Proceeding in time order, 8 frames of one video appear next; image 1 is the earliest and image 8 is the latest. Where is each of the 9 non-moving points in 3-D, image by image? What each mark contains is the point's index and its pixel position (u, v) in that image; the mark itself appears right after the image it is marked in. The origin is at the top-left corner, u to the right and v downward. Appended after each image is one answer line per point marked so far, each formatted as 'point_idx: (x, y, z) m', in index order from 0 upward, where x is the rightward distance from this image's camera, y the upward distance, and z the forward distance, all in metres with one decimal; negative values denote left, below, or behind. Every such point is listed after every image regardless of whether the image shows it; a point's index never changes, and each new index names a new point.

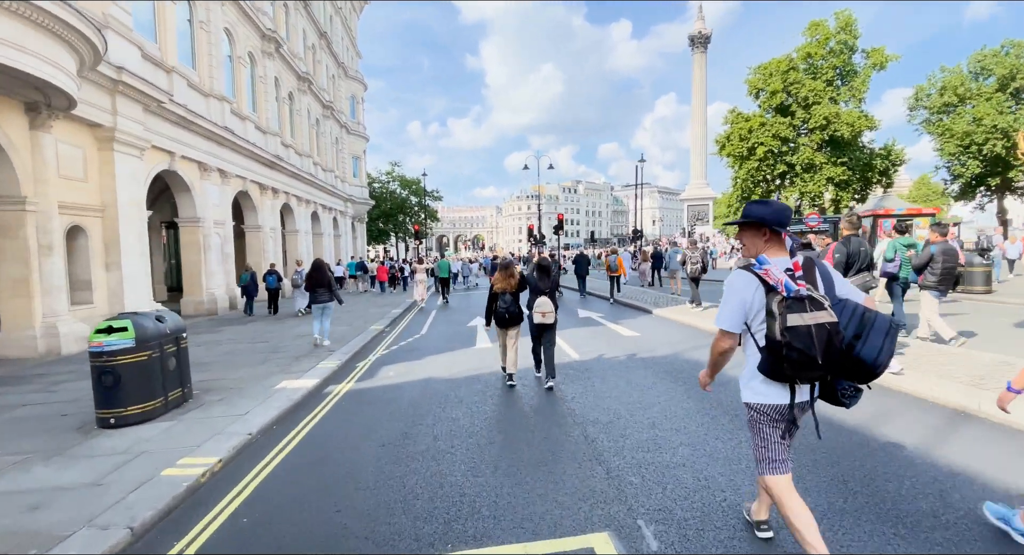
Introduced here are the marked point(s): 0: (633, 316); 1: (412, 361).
0: (+3.0, -1.0, +12.1) m
1: (-1.7, -1.4, +8.1) m
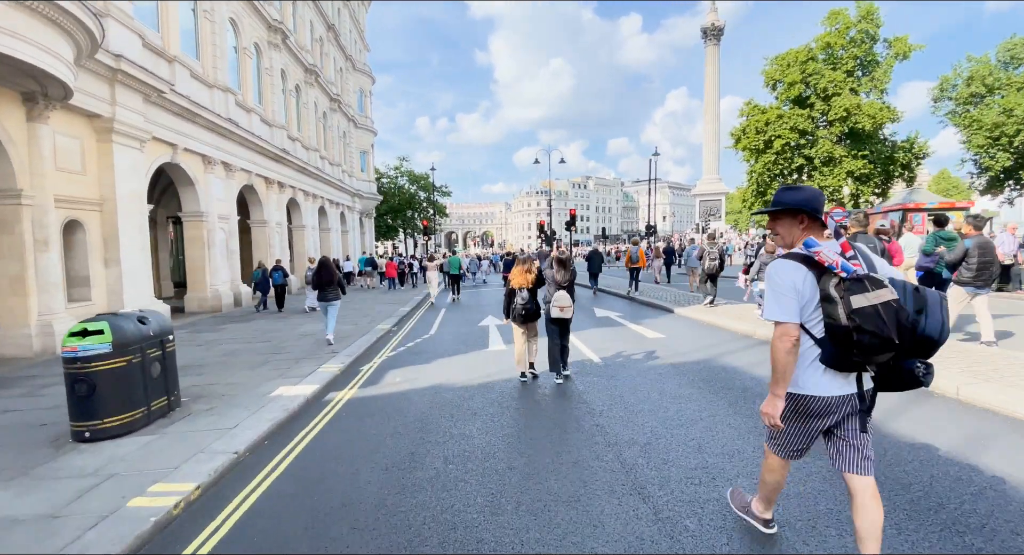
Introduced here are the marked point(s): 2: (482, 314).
0: (+3.3, -0.9, +11.4) m
1: (-1.5, -1.4, +7.6) m
2: (-0.9, -1.0, +13.5) m
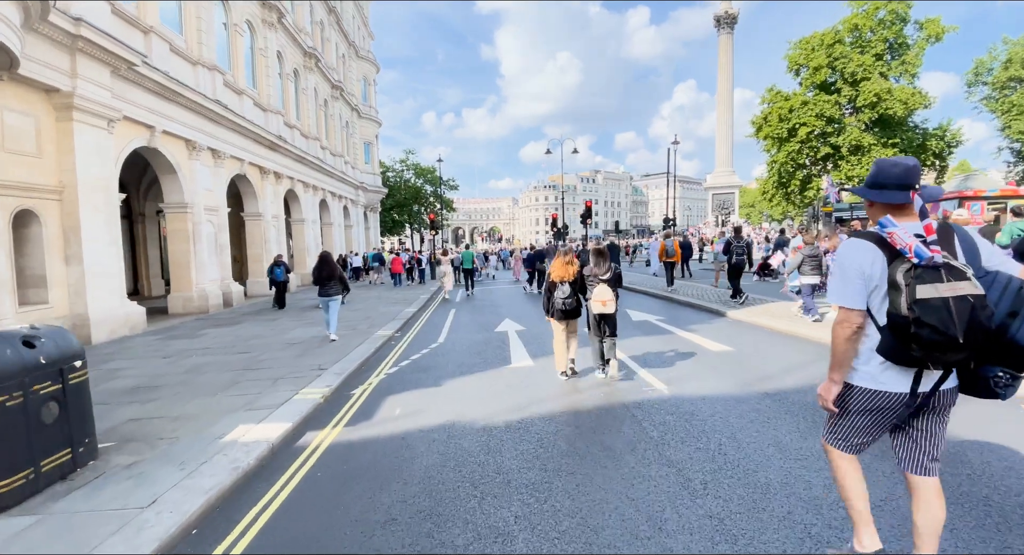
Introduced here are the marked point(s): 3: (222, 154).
0: (+3.8, -0.8, +9.7) m
1: (-1.1, -1.4, +6.0) m
2: (-0.4, -0.9, +11.9) m
3: (-9.6, +4.1, +15.8) m
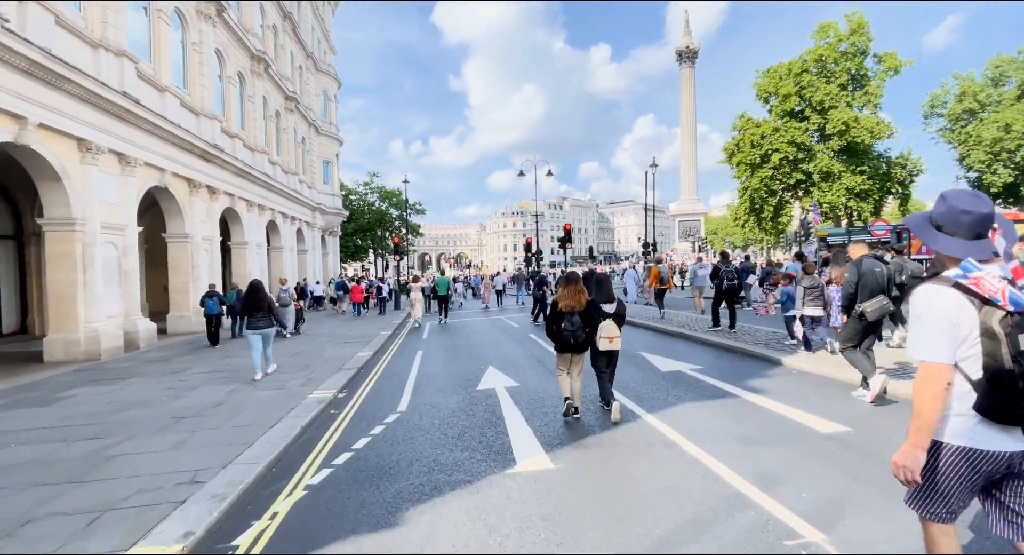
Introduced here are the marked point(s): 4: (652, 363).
0: (+3.6, -1.4, +7.5) m
1: (-1.0, -1.7, +3.3) m
2: (-0.7, -1.6, +9.3) m
3: (-10.2, +3.2, +12.8) m
4: (+2.3, -1.4, +7.8) m
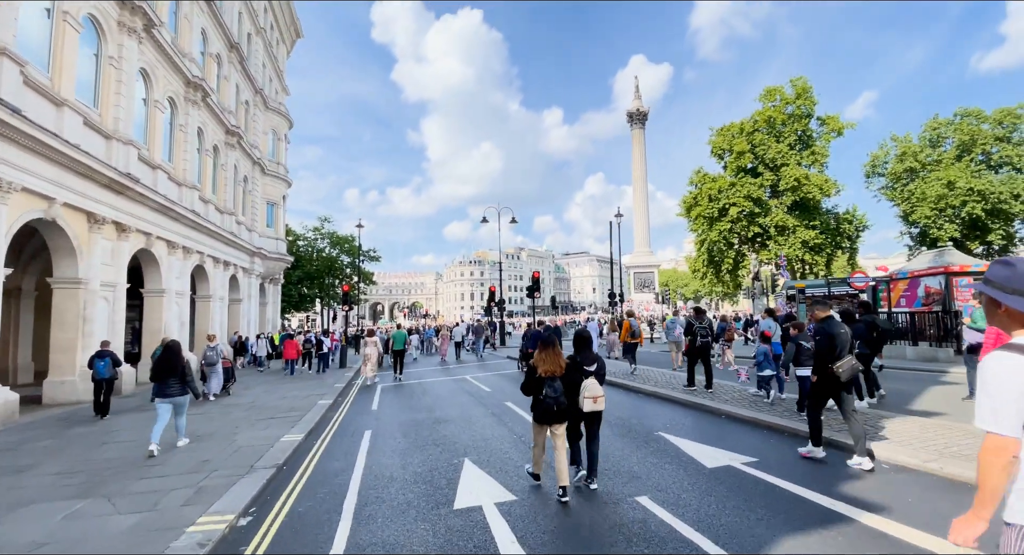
0: (+3.4, -2.1, +5.6) m
1: (-0.7, -2.0, +1.1) m
2: (-1.0, -2.5, +7.0) m
3: (-10.8, +2.0, +10.1) m
4: (+2.2, -2.2, +5.9) m
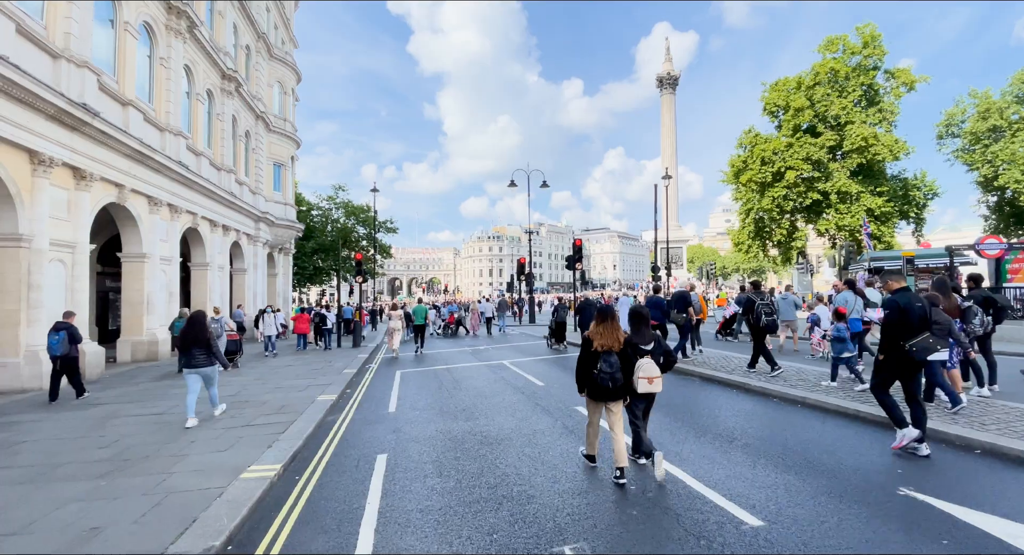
0: (+4.4, -1.6, +2.5) m
1: (+0.1, -1.7, -1.9) m
2: (0.0, -1.9, +4.0) m
3: (-9.7, +2.8, +7.3) m
4: (+3.1, -1.7, +2.8) m
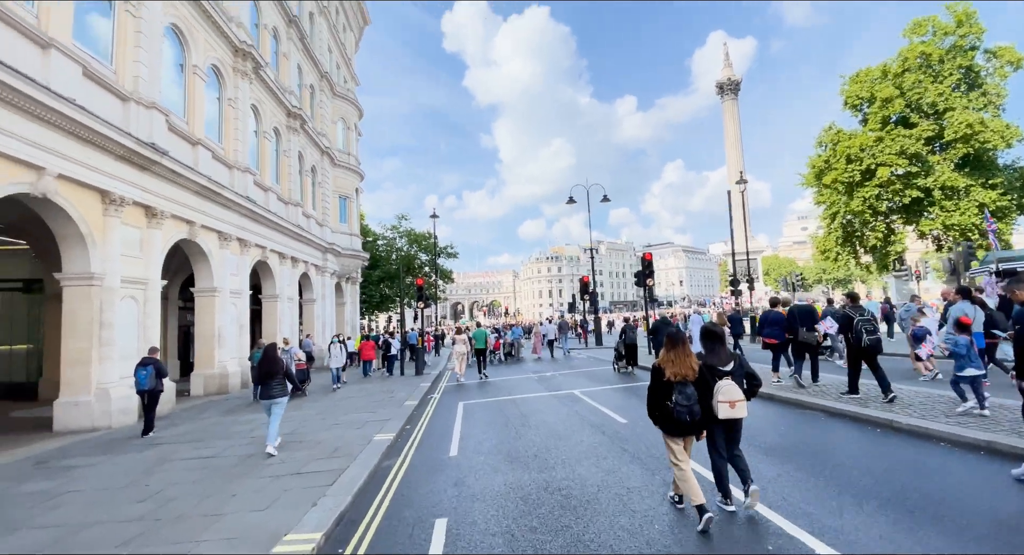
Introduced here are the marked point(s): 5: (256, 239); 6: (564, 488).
0: (+4.8, -1.5, +0.8) m
1: (0.0, -1.6, -3.0) m
2: (+0.6, -2.1, +2.9) m
3: (-8.7, +2.1, +7.5) m
4: (+3.6, -1.6, +1.2) m
5: (-9.5, +1.4, +17.8) m
6: (+0.6, -2.3, +5.0) m
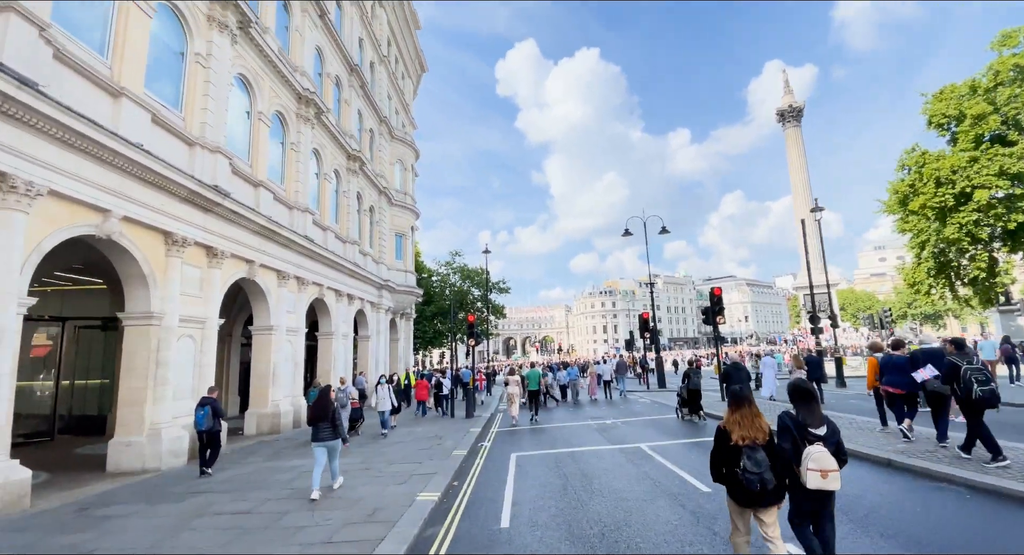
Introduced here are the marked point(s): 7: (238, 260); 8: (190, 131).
0: (+4.8, -1.6, -0.6) m
1: (-0.4, -1.4, -3.8) m
2: (+0.9, -2.3, +1.9) m
3: (-7.9, +1.5, +7.8) m
4: (+3.7, -1.7, 0.0) m
5: (-7.5, 0.0, +18.1) m
6: (+1.1, -2.7, +3.9) m
7: (-7.7, +0.5, +13.5) m
8: (-8.0, +3.6, +11.9) m
